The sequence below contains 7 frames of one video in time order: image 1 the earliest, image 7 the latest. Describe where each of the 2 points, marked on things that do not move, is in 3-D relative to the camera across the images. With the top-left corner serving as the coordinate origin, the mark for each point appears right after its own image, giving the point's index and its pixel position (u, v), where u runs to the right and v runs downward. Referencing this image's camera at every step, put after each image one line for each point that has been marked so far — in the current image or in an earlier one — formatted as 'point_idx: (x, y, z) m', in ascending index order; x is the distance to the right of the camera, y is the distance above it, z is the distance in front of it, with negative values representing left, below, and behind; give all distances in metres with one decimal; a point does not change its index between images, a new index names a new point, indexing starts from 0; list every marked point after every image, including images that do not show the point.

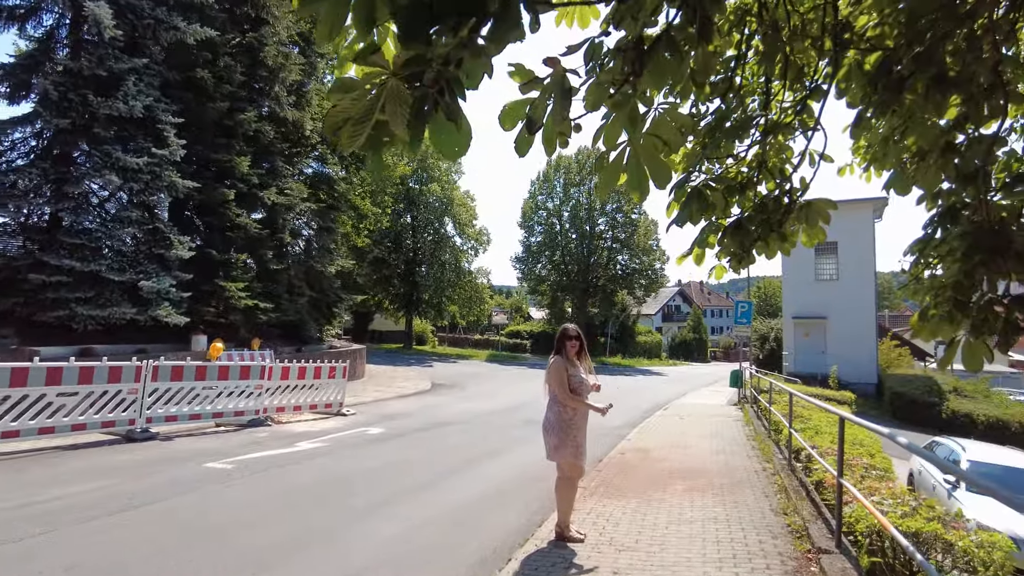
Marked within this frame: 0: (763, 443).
0: (+4.1, -2.5, +10.8) m
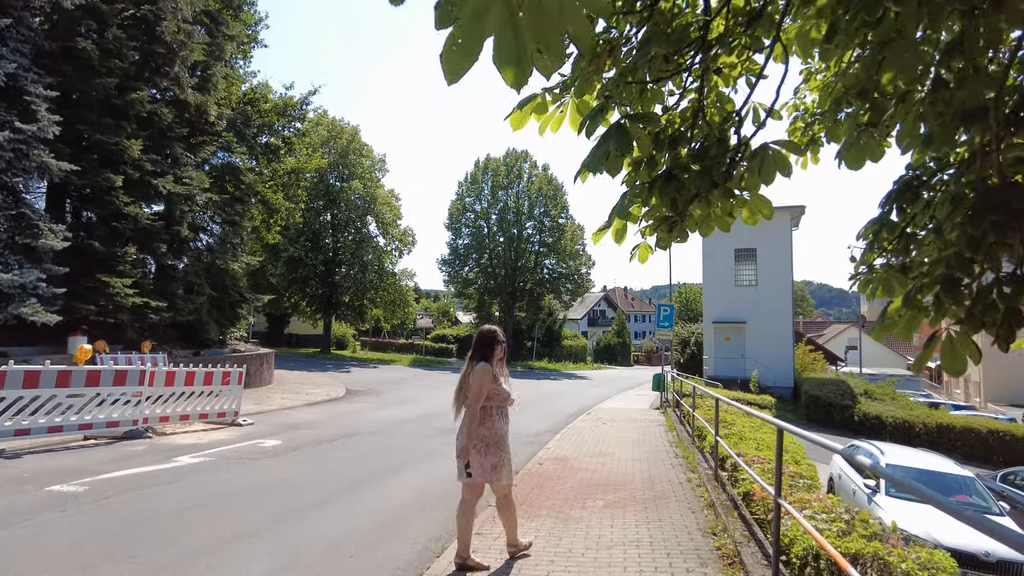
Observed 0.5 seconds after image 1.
0: (+2.7, -2.5, +10.3) m
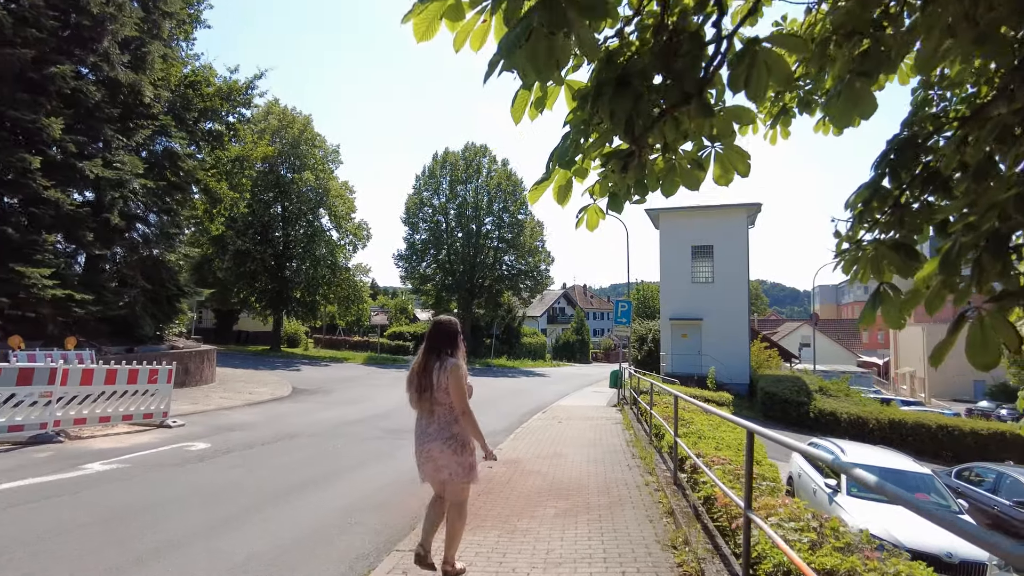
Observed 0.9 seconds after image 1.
0: (+2.0, -2.4, +9.9) m
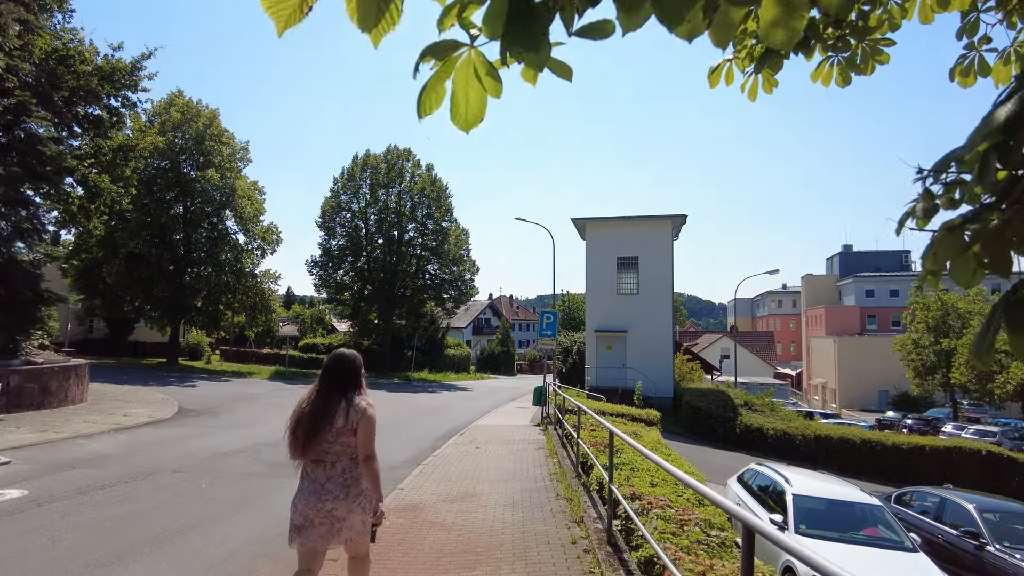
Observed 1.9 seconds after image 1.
0: (+0.8, -2.5, +8.6) m
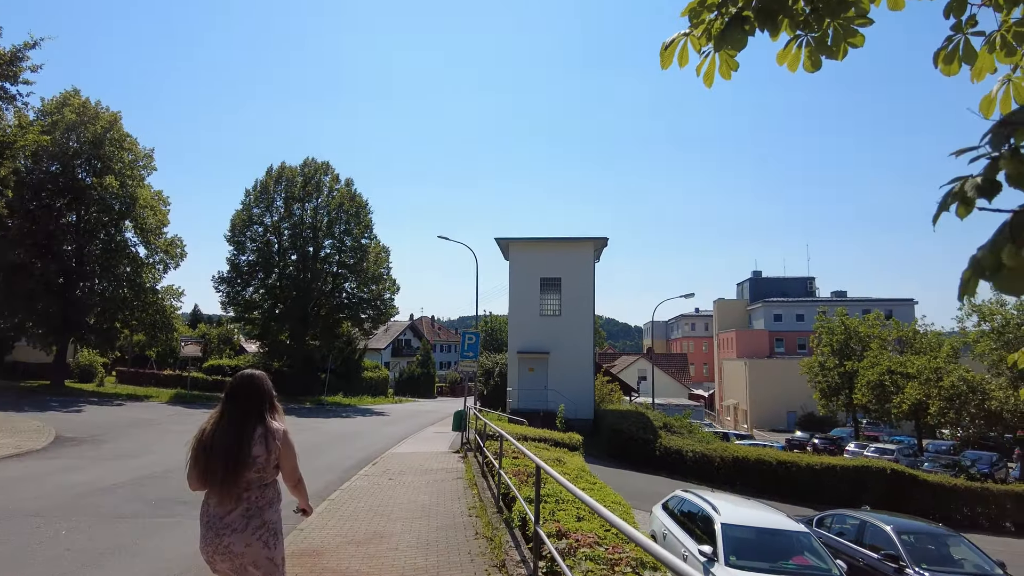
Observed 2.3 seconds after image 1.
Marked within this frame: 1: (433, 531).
0: (-0.2, -2.7, +7.9) m
1: (-0.9, -2.8, +8.0) m
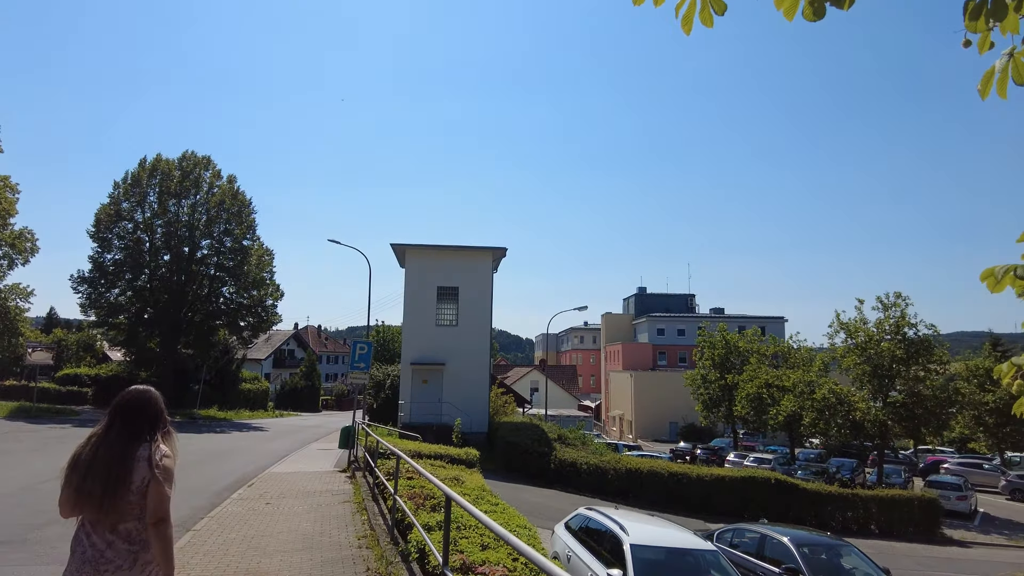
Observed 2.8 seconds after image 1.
0: (-1.3, -2.8, +7.0) m
1: (-2.0, -2.8, +7.0) m
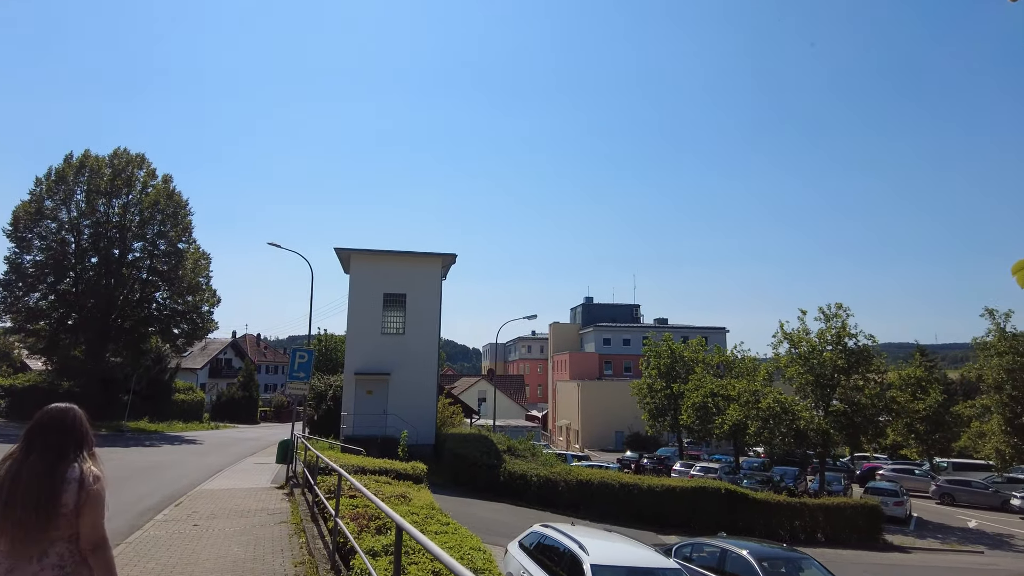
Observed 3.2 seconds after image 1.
0: (-1.8, -2.8, +6.2) m
1: (-2.4, -2.8, +6.2) m
